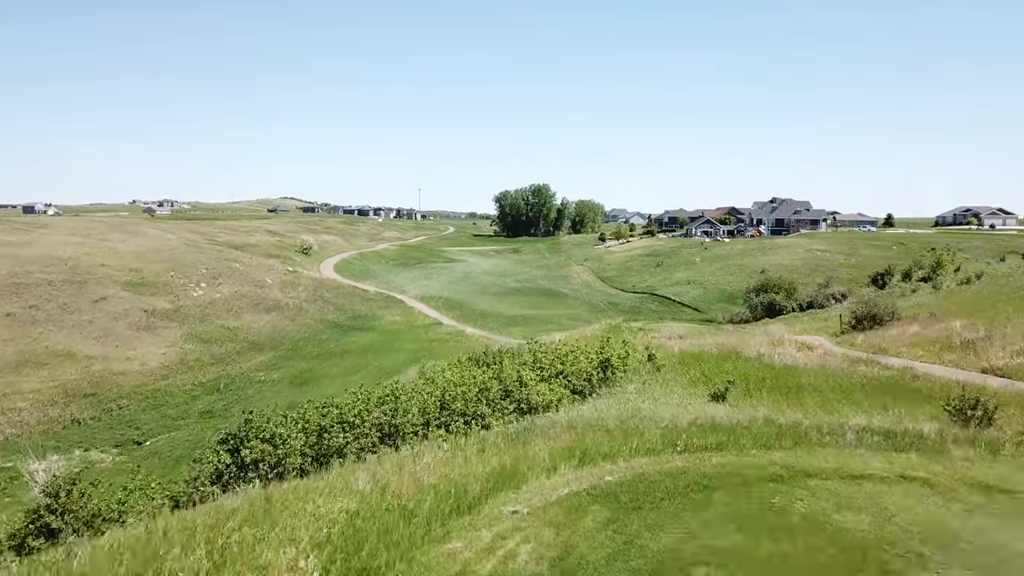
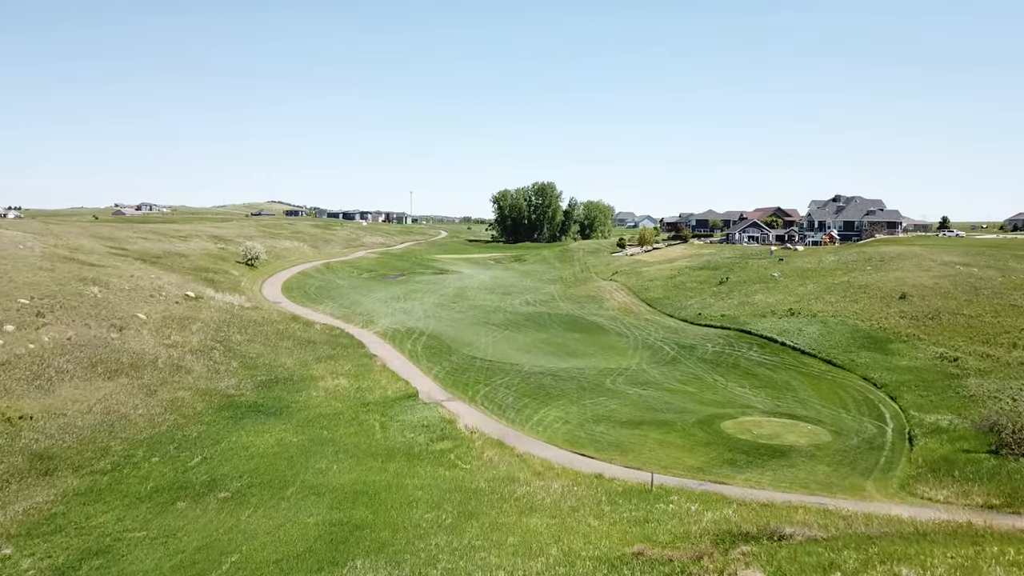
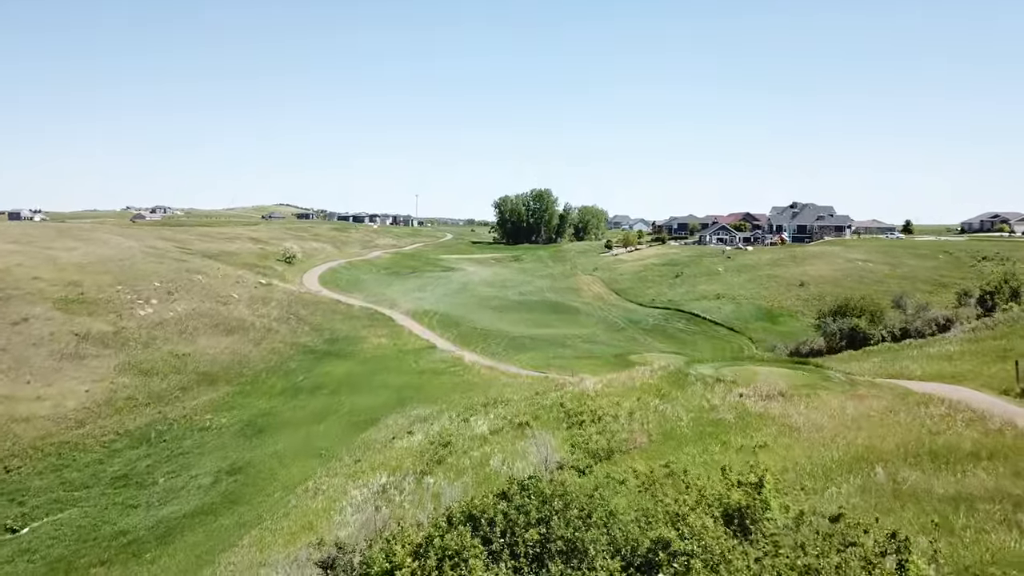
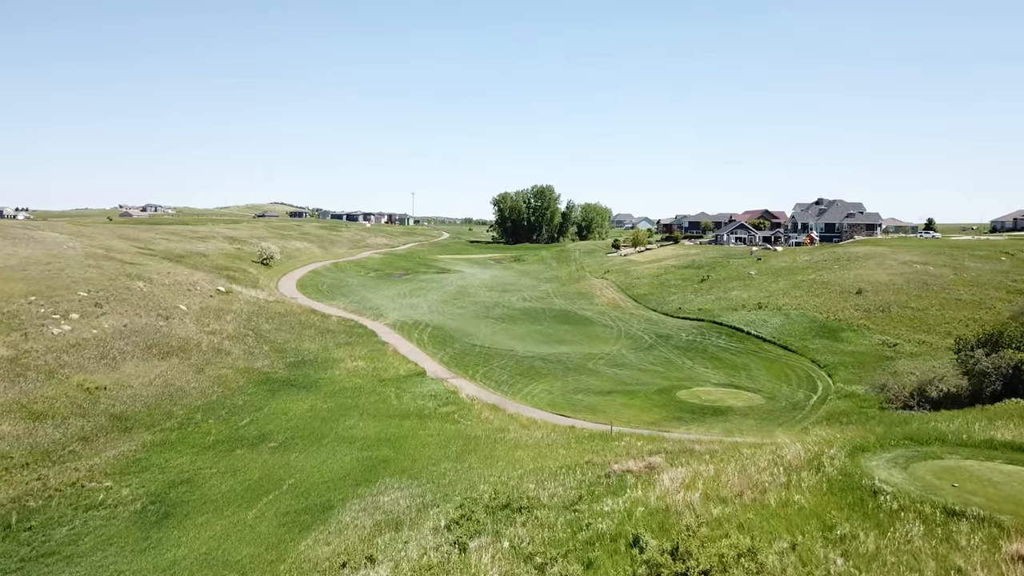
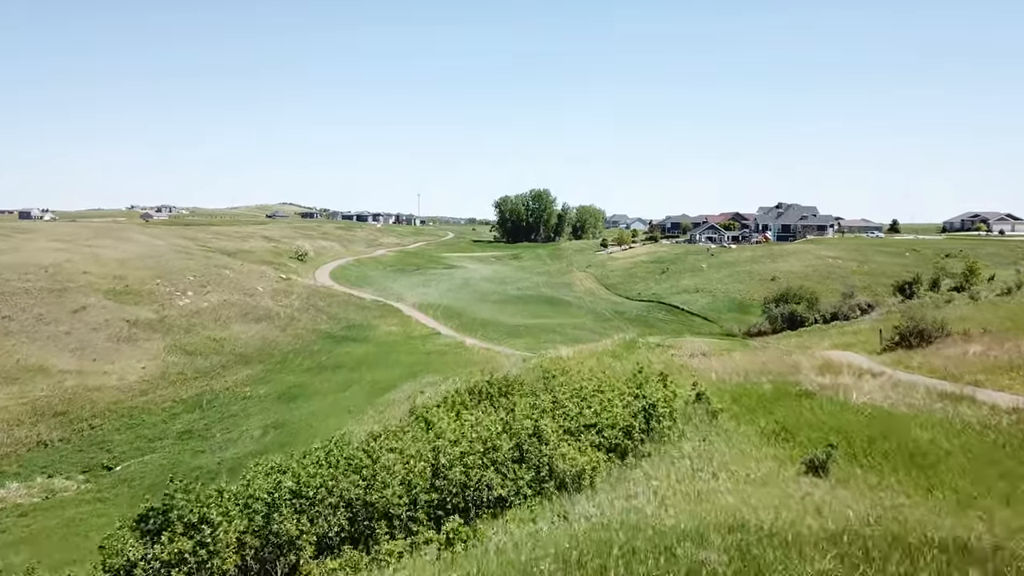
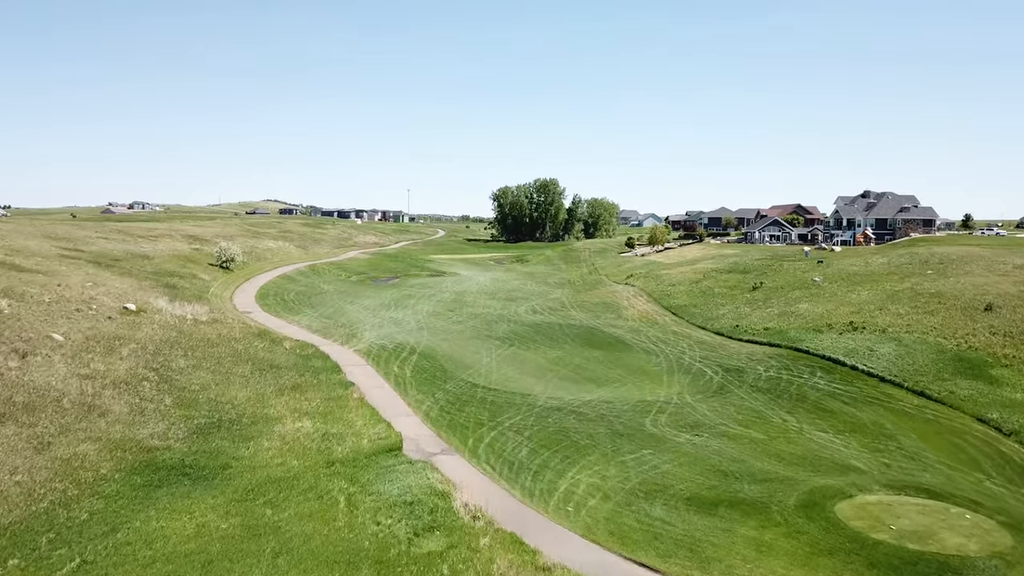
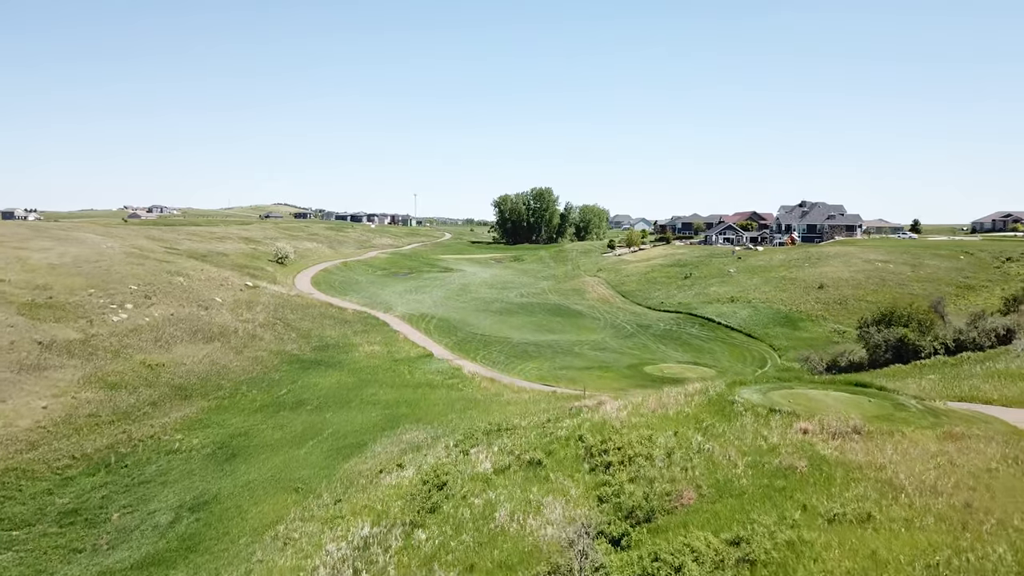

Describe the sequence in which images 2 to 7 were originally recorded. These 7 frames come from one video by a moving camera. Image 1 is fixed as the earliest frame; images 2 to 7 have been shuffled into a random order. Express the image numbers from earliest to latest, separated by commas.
5, 3, 7, 4, 2, 6
